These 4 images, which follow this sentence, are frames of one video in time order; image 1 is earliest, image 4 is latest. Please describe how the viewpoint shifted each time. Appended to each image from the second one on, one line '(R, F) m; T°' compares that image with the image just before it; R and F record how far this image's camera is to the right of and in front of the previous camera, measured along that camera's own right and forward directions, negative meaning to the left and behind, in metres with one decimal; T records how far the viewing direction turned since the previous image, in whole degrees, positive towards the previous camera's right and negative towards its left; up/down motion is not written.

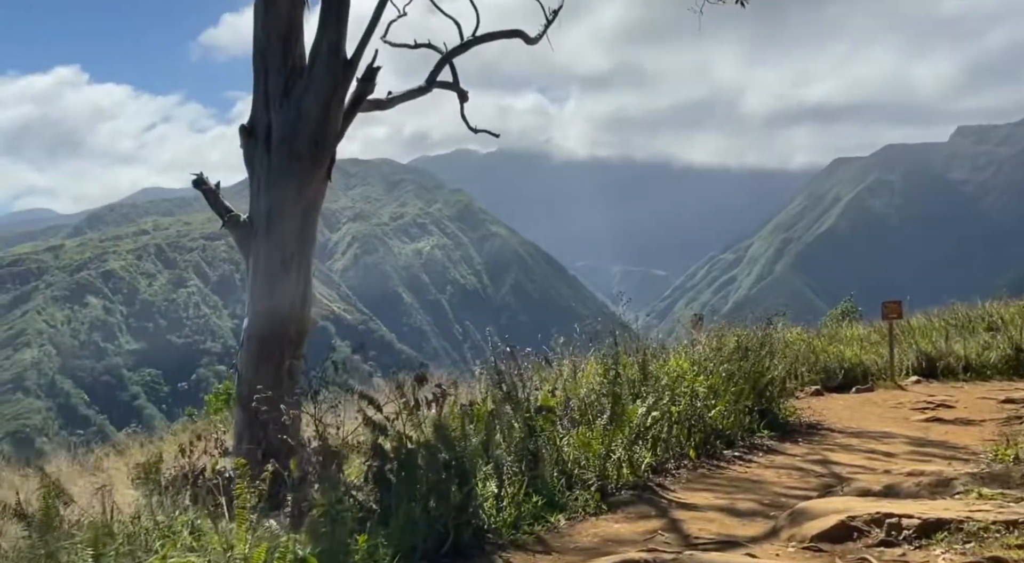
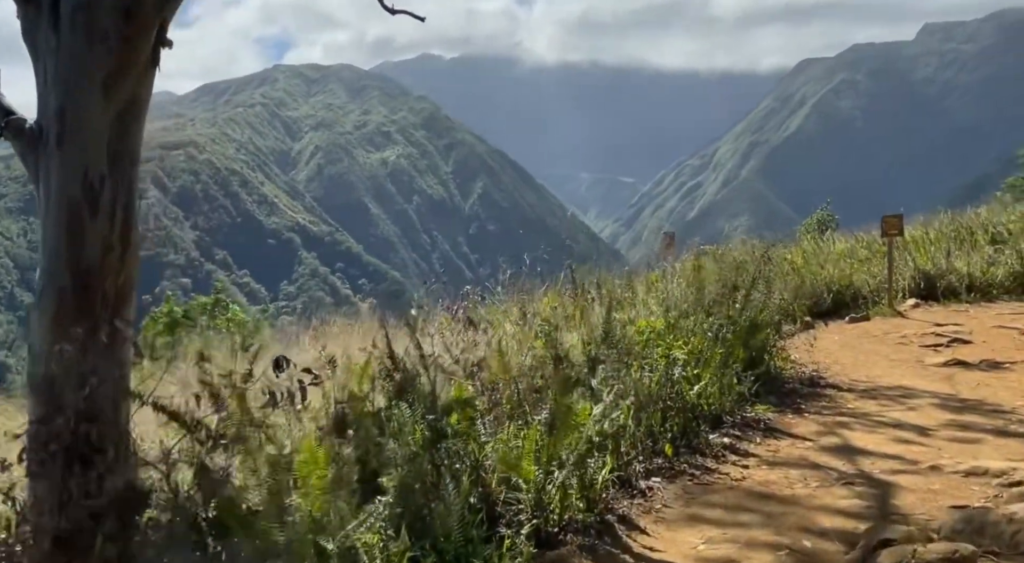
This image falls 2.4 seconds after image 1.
(+0.2, +1.3) m; +1°
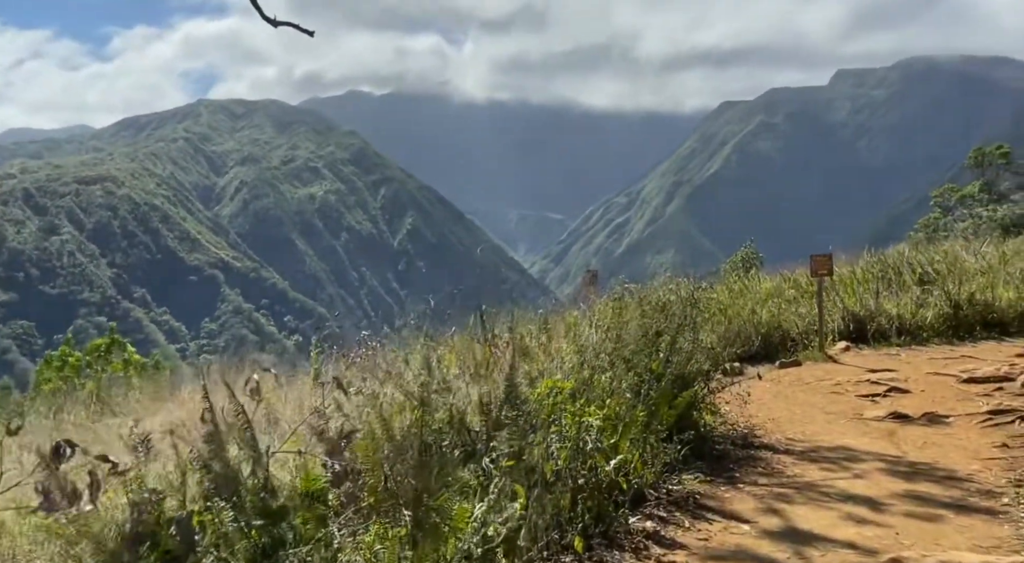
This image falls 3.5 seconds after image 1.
(+0.1, +0.6) m; +3°
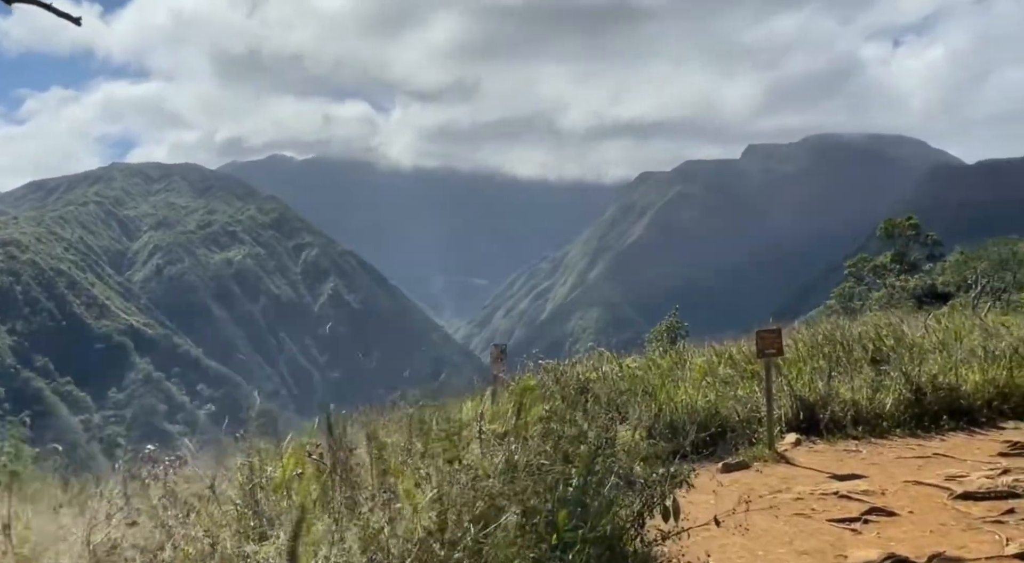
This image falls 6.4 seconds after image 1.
(+0.2, +1.6) m; +4°
